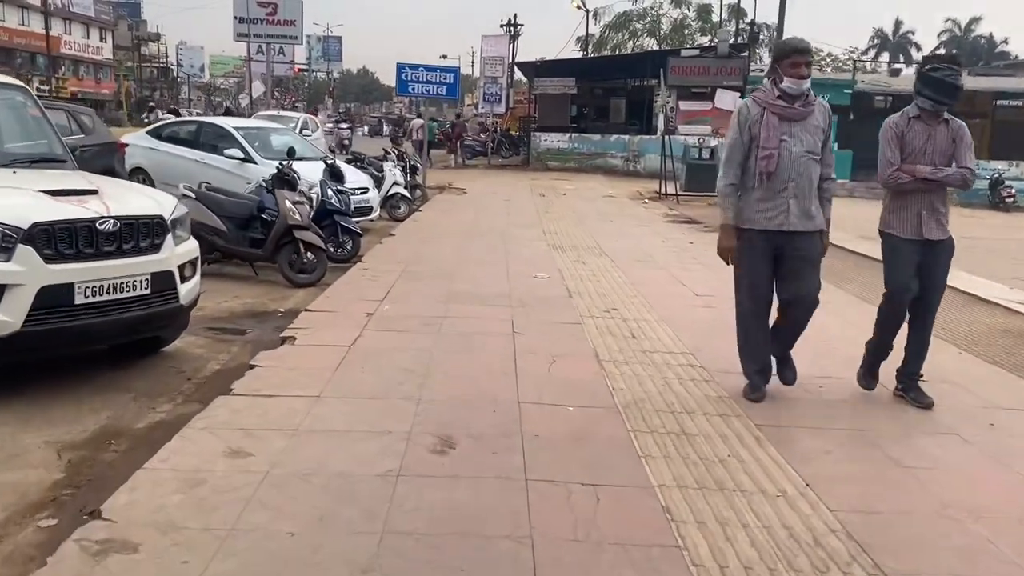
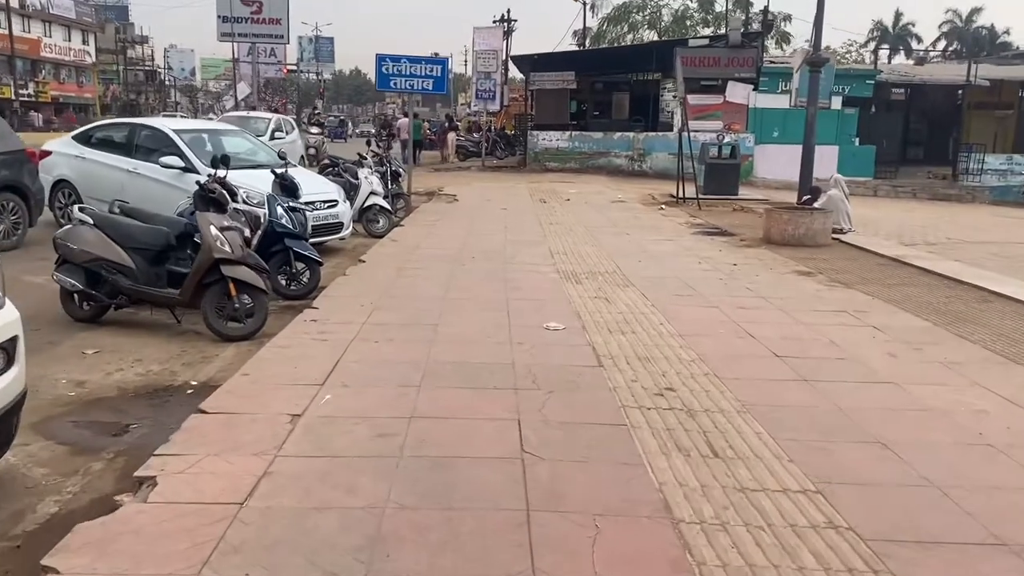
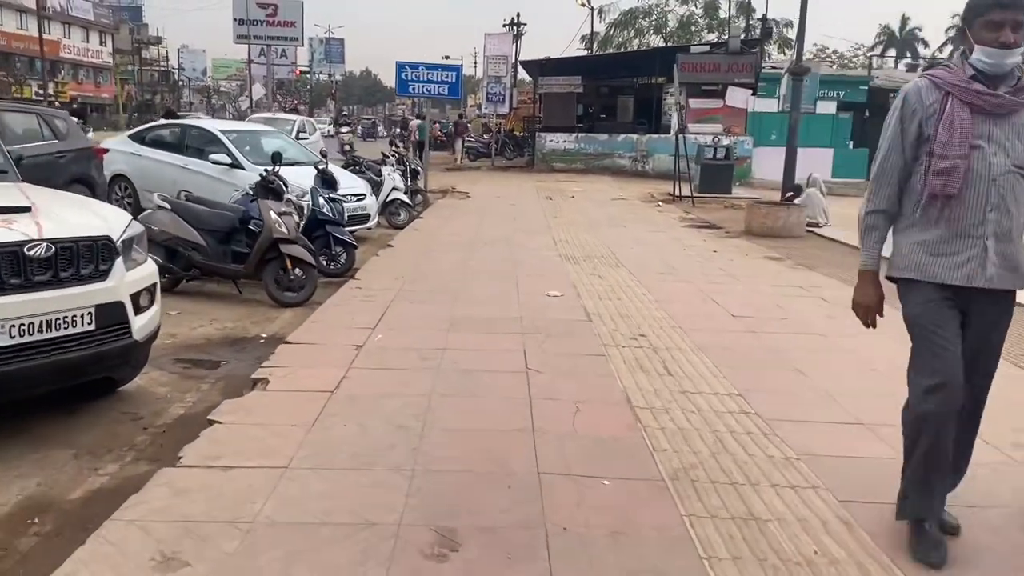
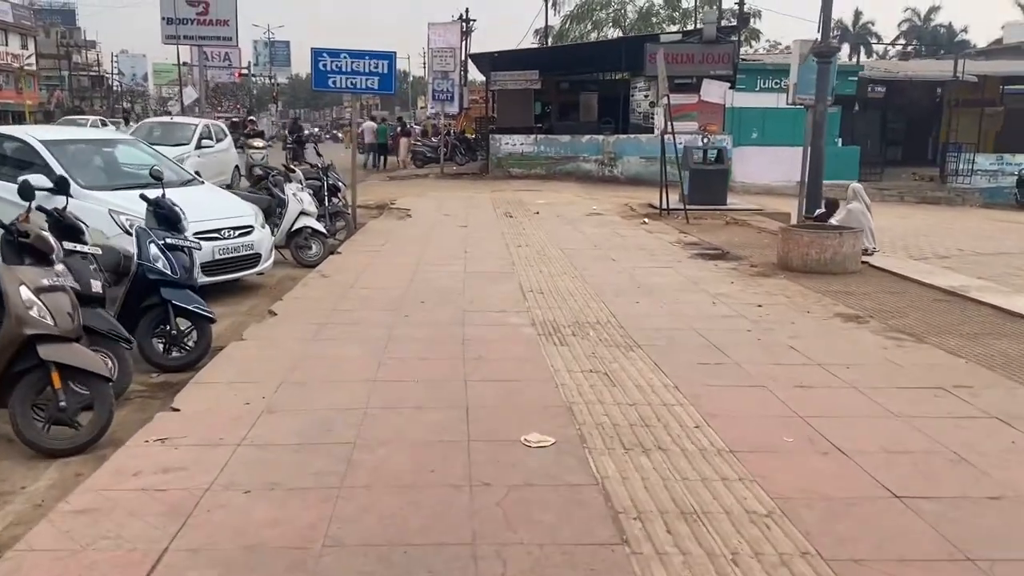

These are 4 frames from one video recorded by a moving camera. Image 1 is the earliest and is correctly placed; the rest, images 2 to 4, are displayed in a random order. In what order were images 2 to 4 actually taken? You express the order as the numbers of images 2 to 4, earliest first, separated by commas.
3, 2, 4
